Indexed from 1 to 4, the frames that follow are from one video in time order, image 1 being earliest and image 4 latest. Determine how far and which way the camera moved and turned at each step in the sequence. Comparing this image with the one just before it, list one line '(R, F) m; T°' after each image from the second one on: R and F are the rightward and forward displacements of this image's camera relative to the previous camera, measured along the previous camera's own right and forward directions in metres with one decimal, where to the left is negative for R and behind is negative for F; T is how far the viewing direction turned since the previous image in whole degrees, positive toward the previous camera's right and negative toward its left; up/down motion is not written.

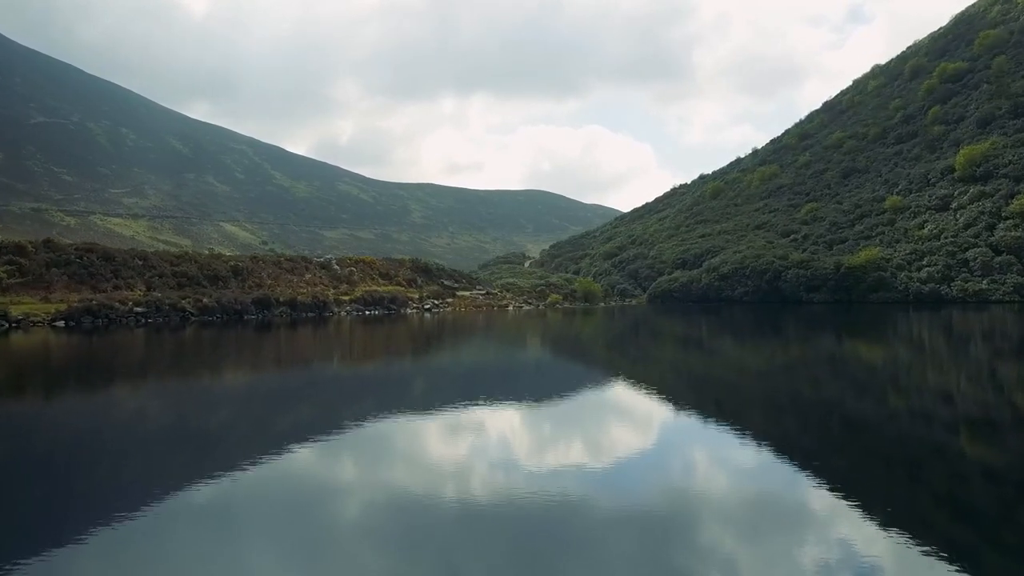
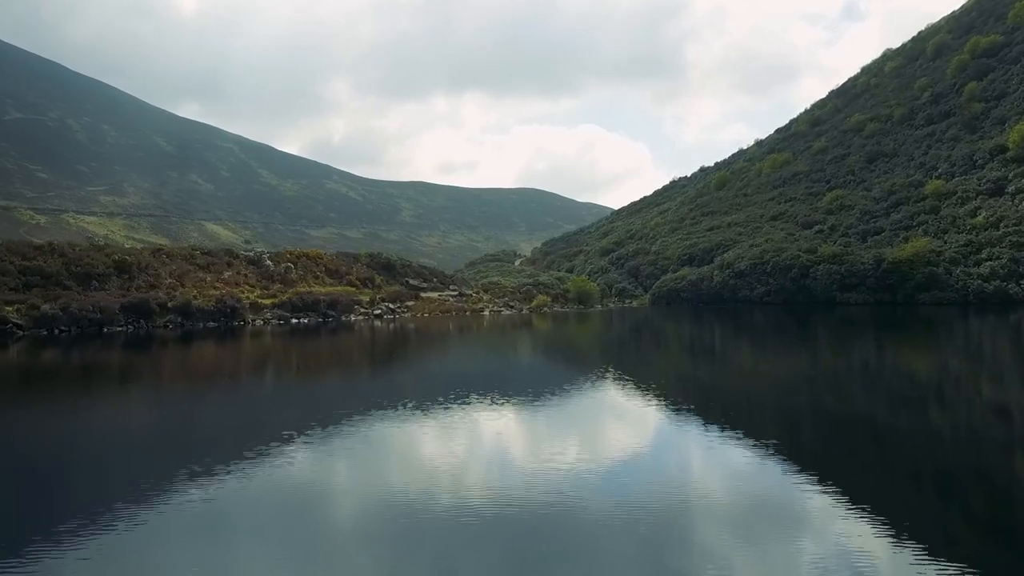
(+0.4, +3.3) m; 0°
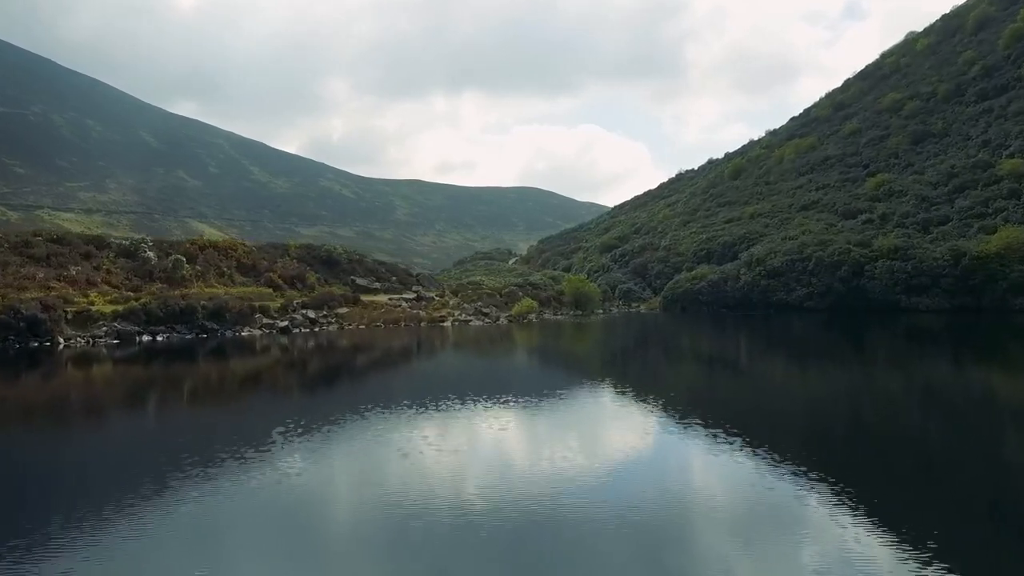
(+0.4, +3.8) m; 0°
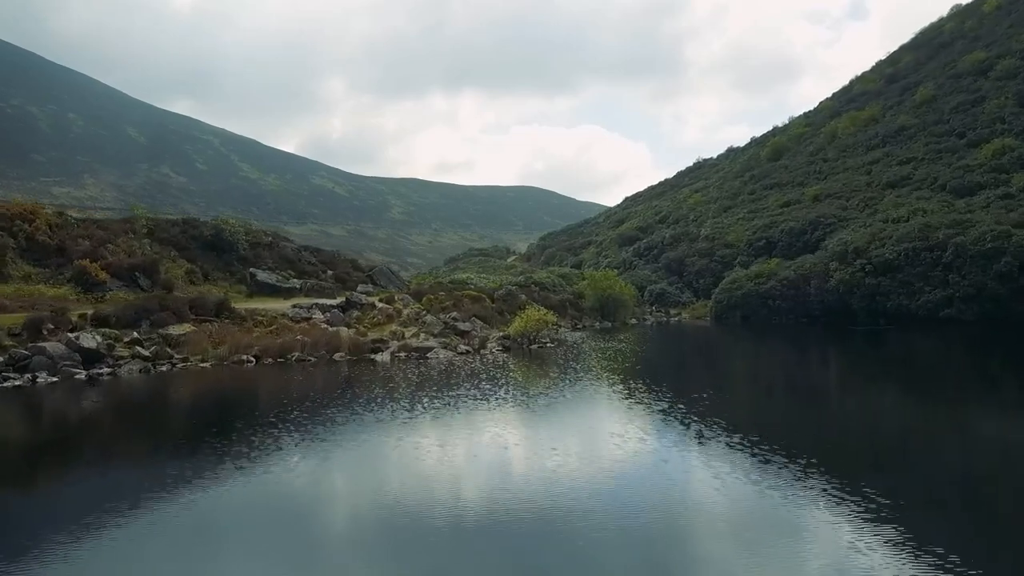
(0.0, +5.0) m; 0°
